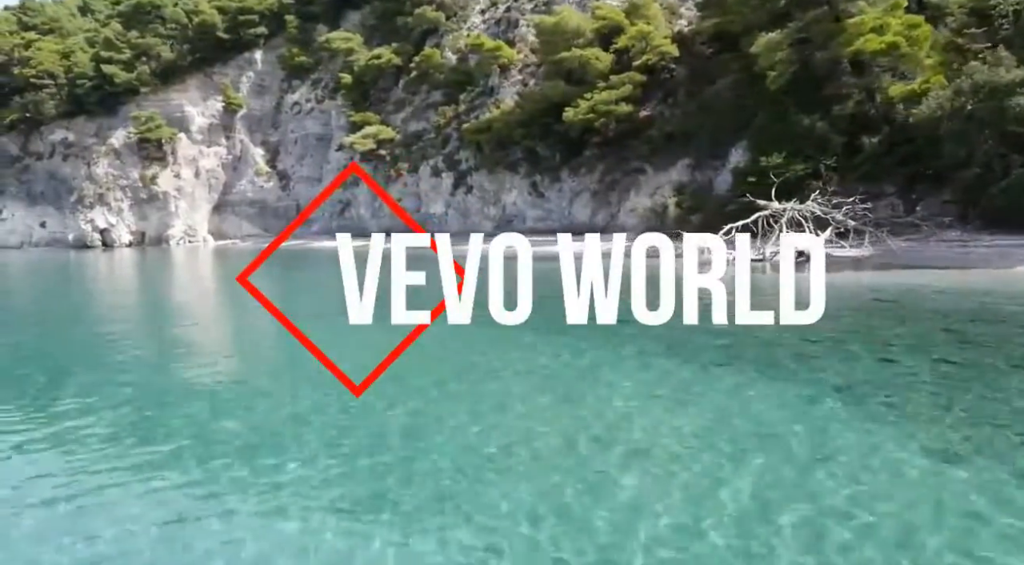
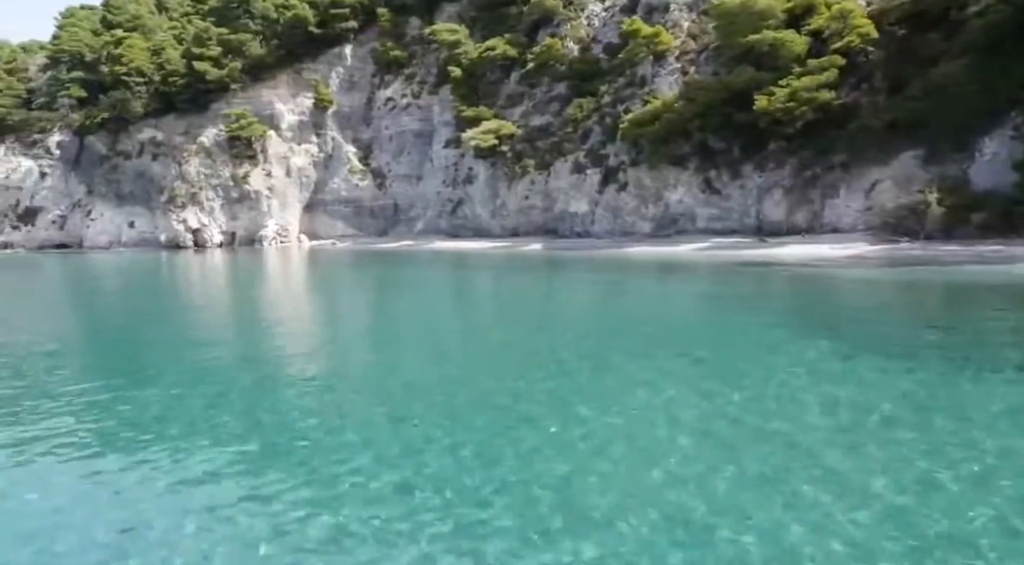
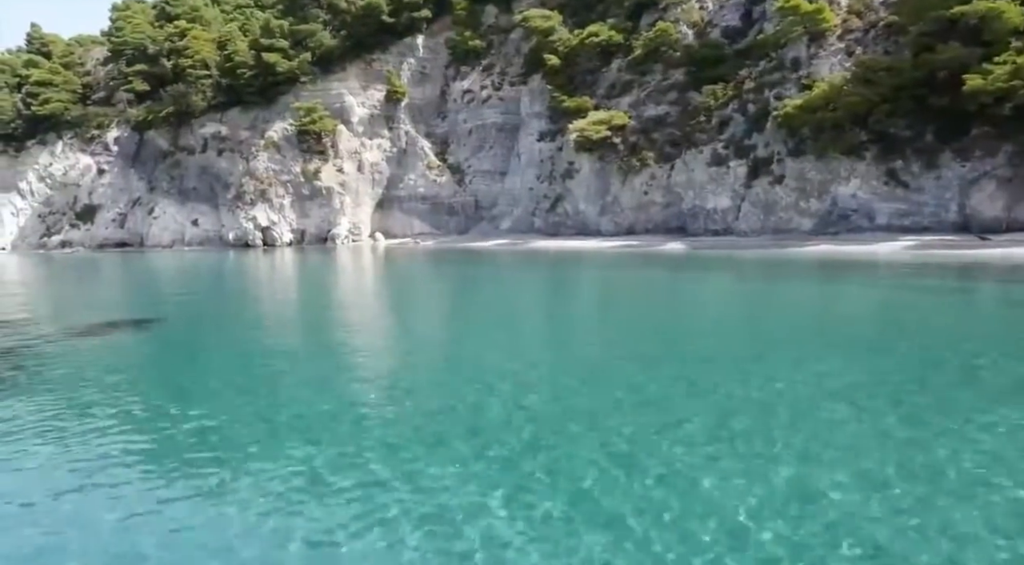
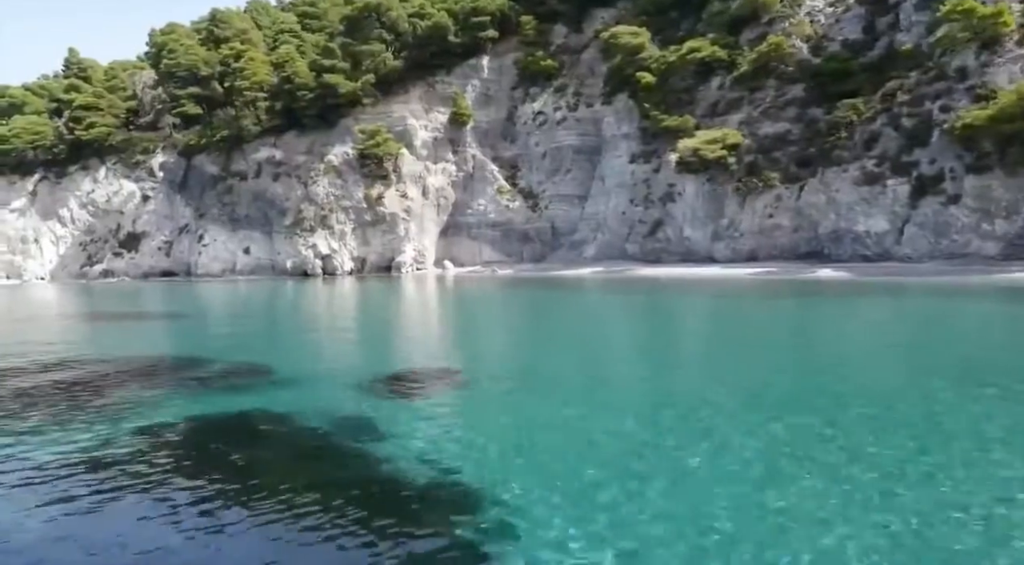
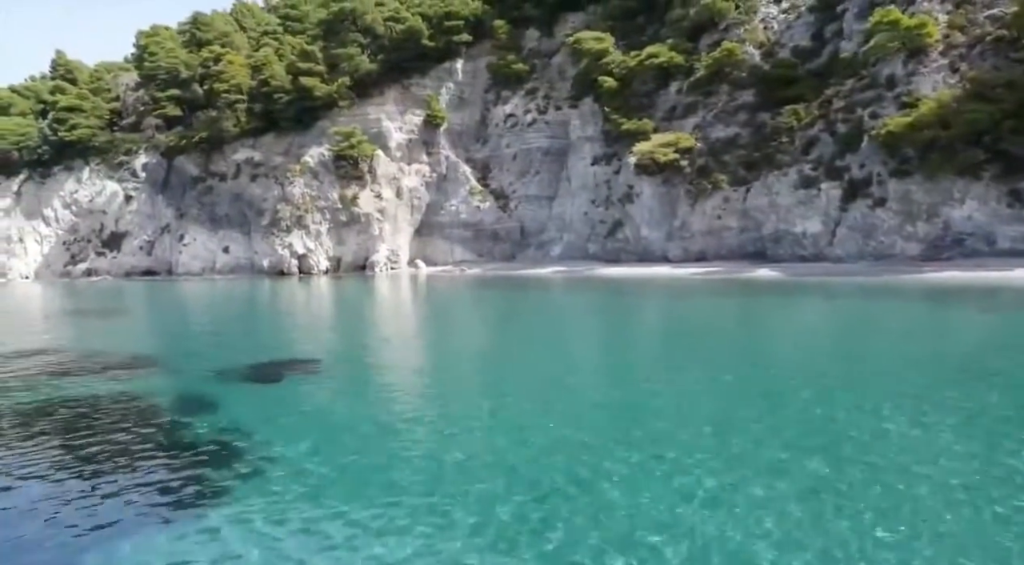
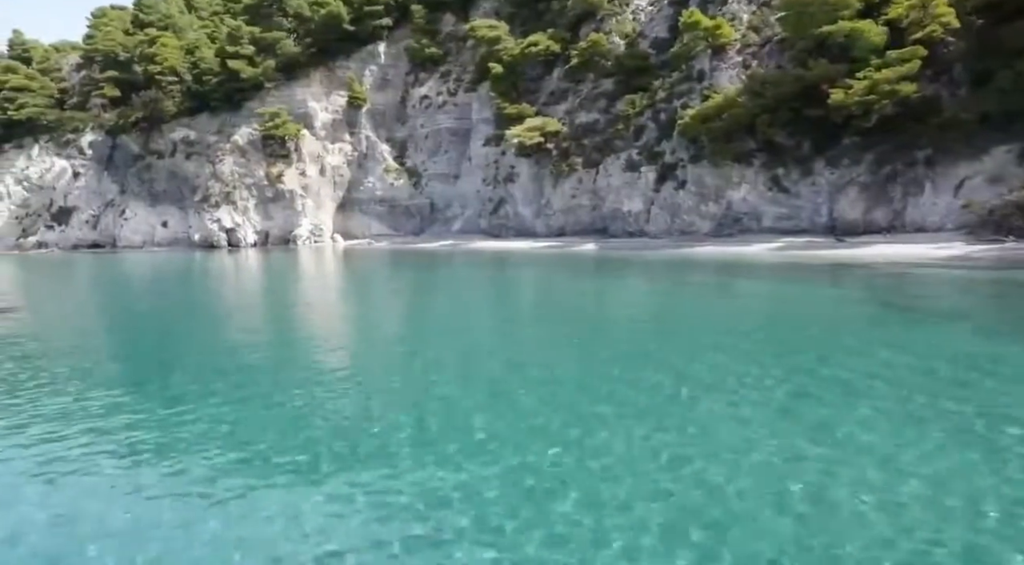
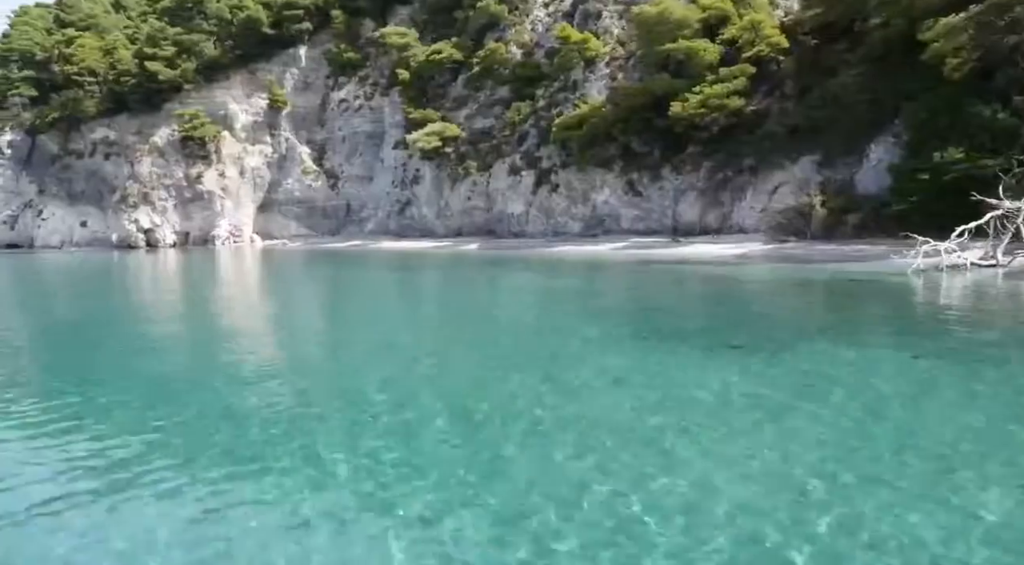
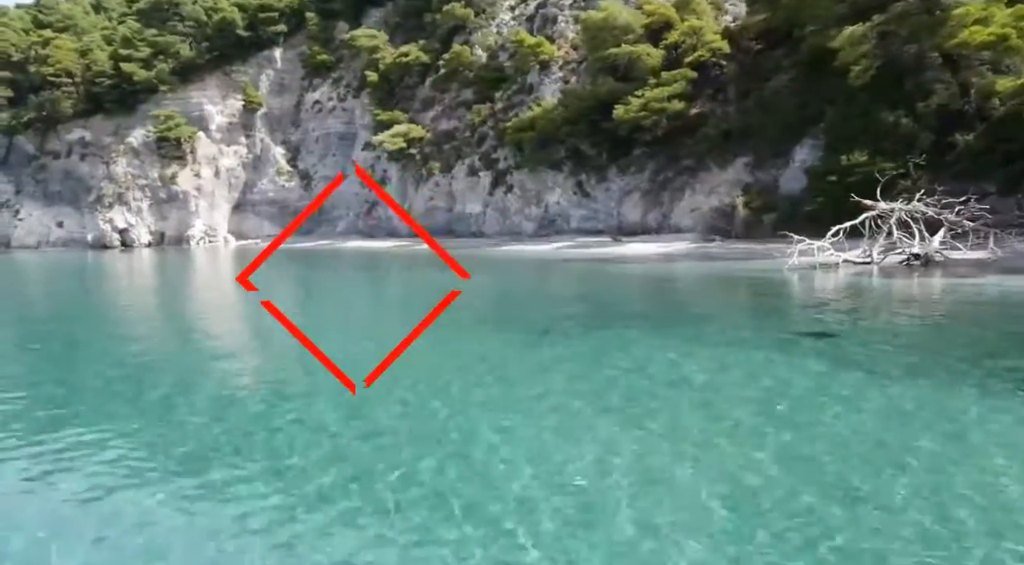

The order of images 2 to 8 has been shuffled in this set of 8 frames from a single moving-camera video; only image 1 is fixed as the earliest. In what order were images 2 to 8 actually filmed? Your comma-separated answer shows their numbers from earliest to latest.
8, 7, 2, 6, 3, 5, 4
